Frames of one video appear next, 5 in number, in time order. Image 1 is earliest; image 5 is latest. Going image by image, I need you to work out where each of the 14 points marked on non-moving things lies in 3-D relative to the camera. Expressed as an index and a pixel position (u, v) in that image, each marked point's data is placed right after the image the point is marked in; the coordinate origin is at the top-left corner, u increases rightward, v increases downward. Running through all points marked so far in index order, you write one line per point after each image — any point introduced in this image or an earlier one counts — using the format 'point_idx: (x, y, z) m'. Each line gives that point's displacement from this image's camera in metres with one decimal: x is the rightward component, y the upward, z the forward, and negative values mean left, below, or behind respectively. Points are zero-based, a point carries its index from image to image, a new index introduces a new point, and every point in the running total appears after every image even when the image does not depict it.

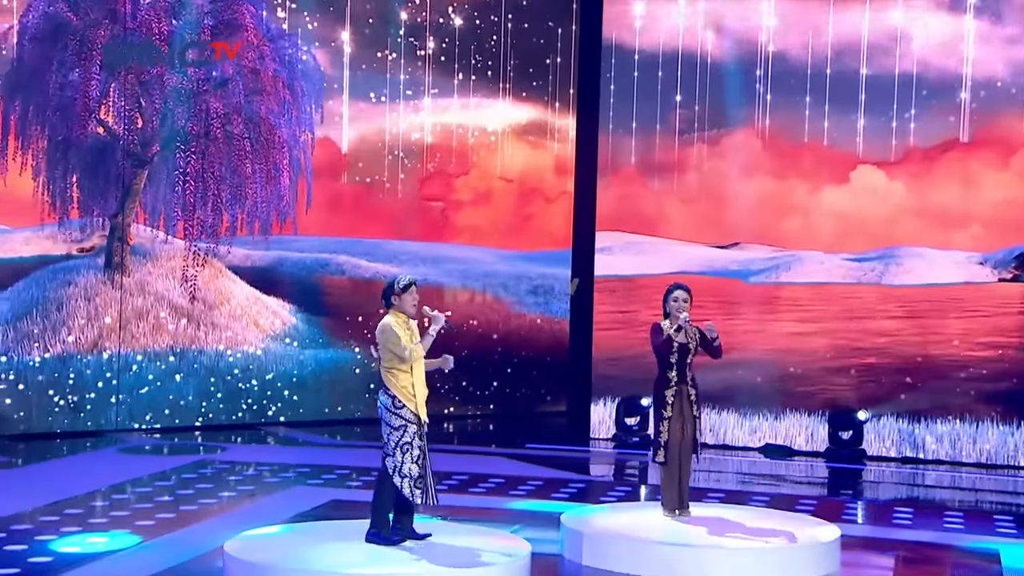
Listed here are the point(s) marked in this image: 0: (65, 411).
0: (-2.7, -0.7, +8.6) m
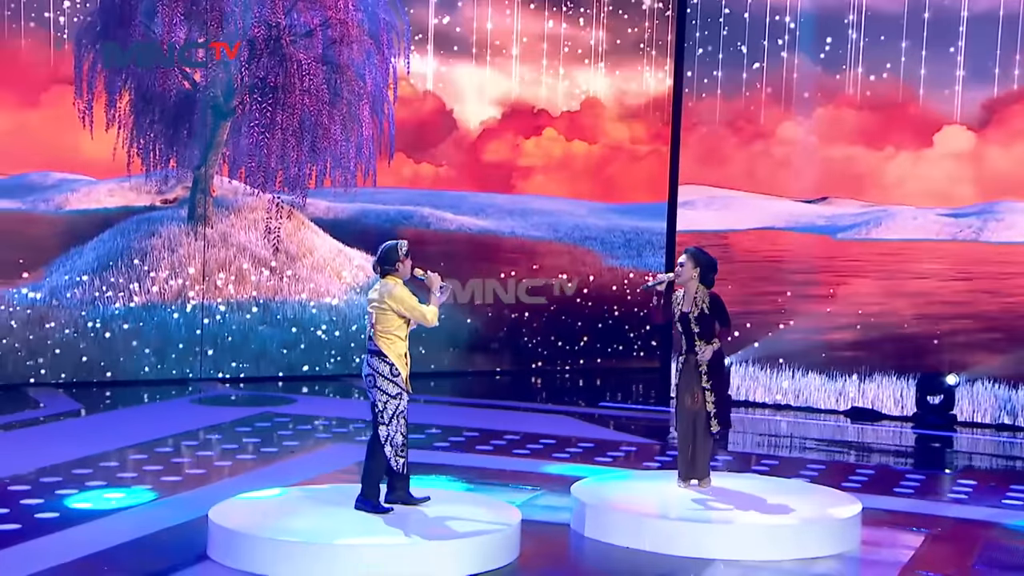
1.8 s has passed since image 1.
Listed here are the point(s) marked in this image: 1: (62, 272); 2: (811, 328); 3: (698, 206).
0: (-2.2, -0.4, +8.7) m
1: (-2.7, +0.1, +8.4) m
2: (+1.8, -0.2, +8.4) m
3: (+1.1, +0.5, +8.8) m
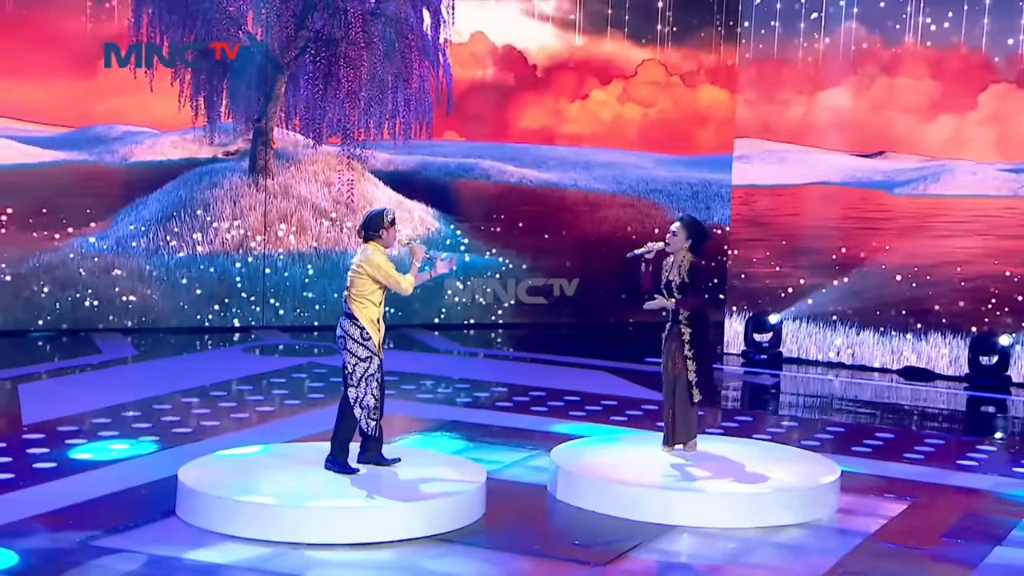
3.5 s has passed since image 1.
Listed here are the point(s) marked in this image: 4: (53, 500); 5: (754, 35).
0: (-1.9, -0.1, +9.0) m
1: (-2.3, +0.4, +8.7) m
2: (+2.1, 0.0, +8.3) m
3: (+1.5, +0.8, +8.6) m
4: (-1.5, -0.7, +4.6) m
5: (+1.5, +1.5, +8.6) m
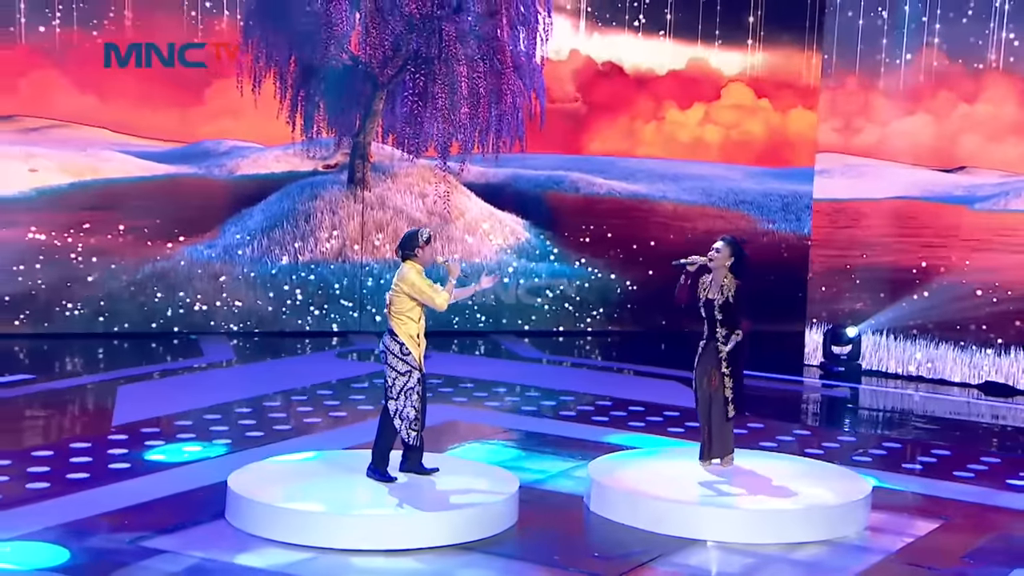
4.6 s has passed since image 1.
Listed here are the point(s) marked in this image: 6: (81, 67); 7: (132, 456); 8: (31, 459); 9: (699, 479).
0: (-1.3, -0.2, +9.4) m
1: (-1.8, +0.4, +9.2) m
2: (+2.5, -0.1, +8.3) m
3: (+2.0, +0.7, +8.7) m
4: (-1.4, -0.8, +5.0) m
5: (+2.0, +1.4, +8.7) m
6: (-2.6, +1.4, +8.7) m
7: (-1.5, -0.7, +5.8) m
8: (-1.9, -0.7, +5.6) m
9: (+0.7, -0.7, +5.4) m
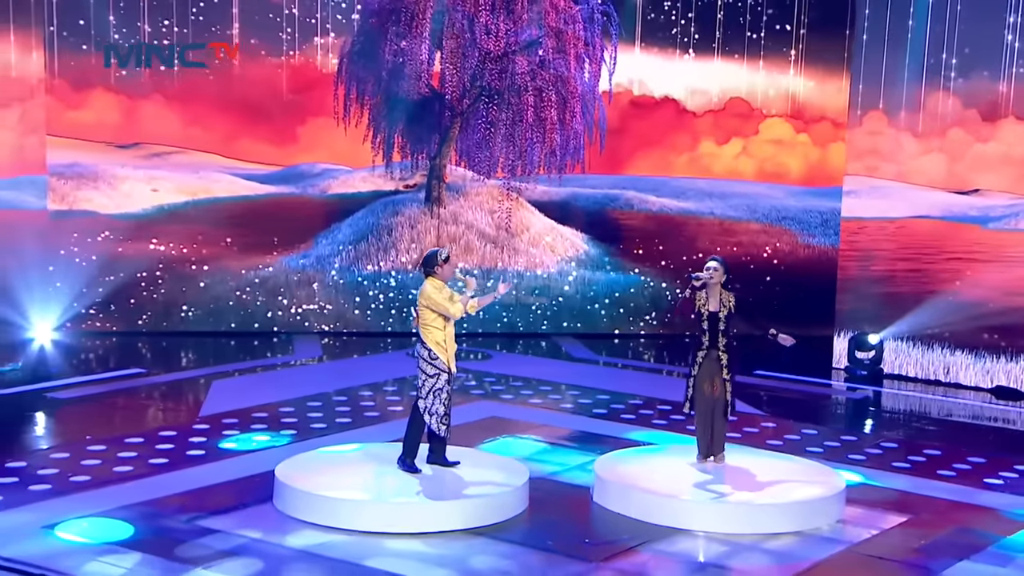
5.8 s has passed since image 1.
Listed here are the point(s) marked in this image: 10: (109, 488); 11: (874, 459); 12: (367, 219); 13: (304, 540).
0: (-0.9, -0.2, +10.6) m
1: (-1.4, +0.3, +10.4) m
2: (+2.9, -0.1, +9.1) m
3: (+2.4, +0.6, +9.5) m
4: (-1.4, -0.9, +6.2) m
5: (+2.4, +1.4, +9.5) m
6: (-2.2, +1.3, +10.0) m
7: (-1.4, -0.8, +6.9) m
8: (-1.8, -0.8, +6.8) m
9: (+0.8, -0.8, +6.4) m
10: (-1.7, -0.9, +6.0) m
11: (+1.9, -0.9, +7.6) m
12: (-1.1, +0.5, +10.4) m
13: (-0.8, -1.0, +5.5) m
